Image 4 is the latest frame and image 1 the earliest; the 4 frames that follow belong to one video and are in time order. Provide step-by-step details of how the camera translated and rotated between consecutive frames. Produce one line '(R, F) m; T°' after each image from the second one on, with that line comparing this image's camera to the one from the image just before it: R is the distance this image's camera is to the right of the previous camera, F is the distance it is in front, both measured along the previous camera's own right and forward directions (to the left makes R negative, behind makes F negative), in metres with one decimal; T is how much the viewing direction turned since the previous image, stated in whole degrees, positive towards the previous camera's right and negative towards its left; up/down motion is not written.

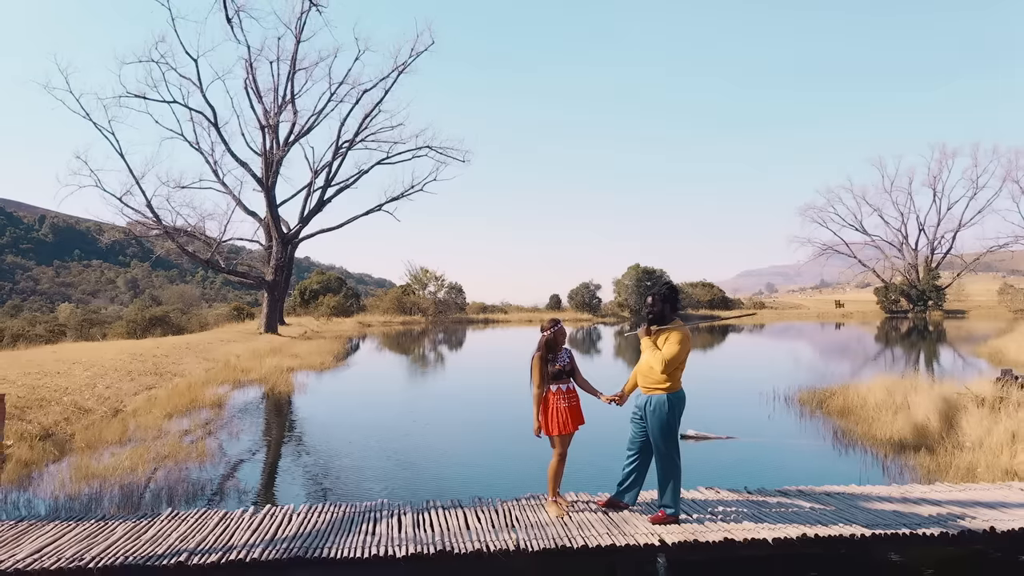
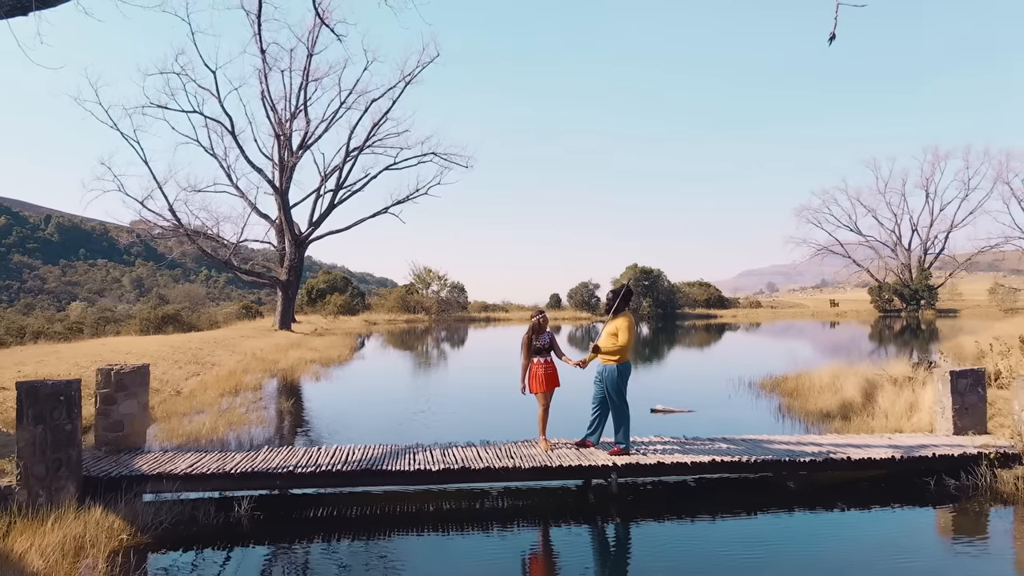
(0.0, -2.1) m; 0°
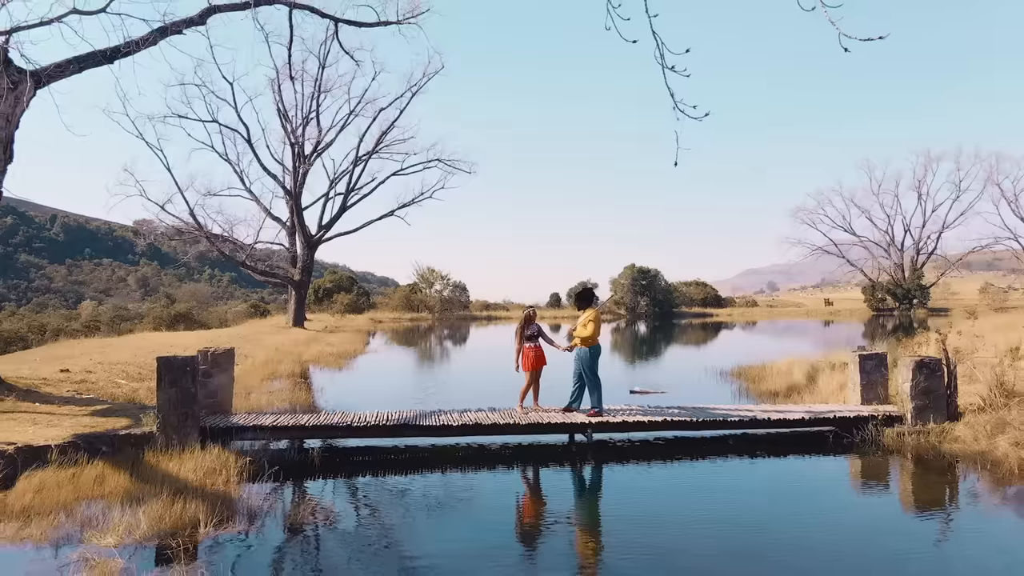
(0.0, -2.2) m; 0°
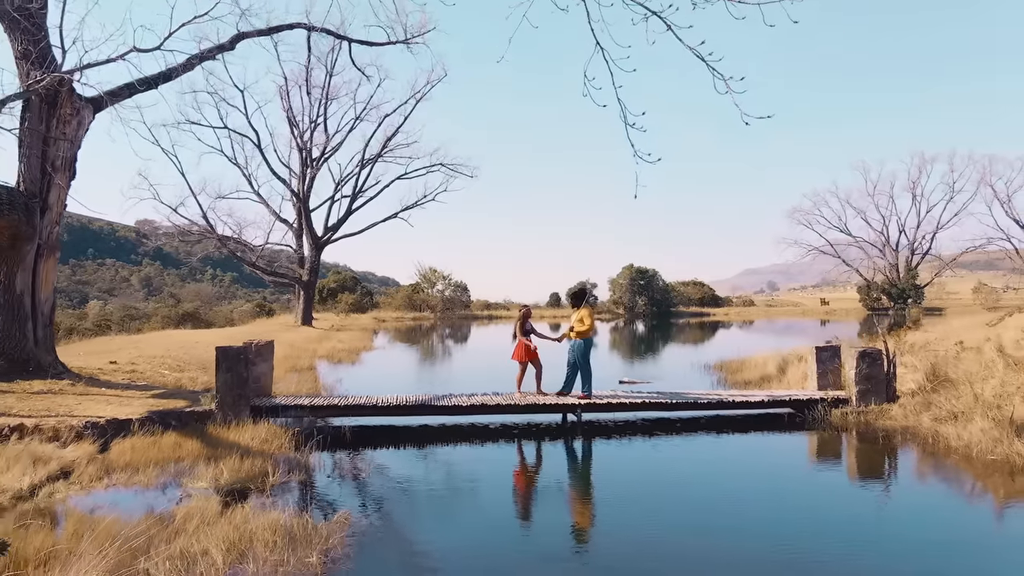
(0.0, -1.5) m; 0°
